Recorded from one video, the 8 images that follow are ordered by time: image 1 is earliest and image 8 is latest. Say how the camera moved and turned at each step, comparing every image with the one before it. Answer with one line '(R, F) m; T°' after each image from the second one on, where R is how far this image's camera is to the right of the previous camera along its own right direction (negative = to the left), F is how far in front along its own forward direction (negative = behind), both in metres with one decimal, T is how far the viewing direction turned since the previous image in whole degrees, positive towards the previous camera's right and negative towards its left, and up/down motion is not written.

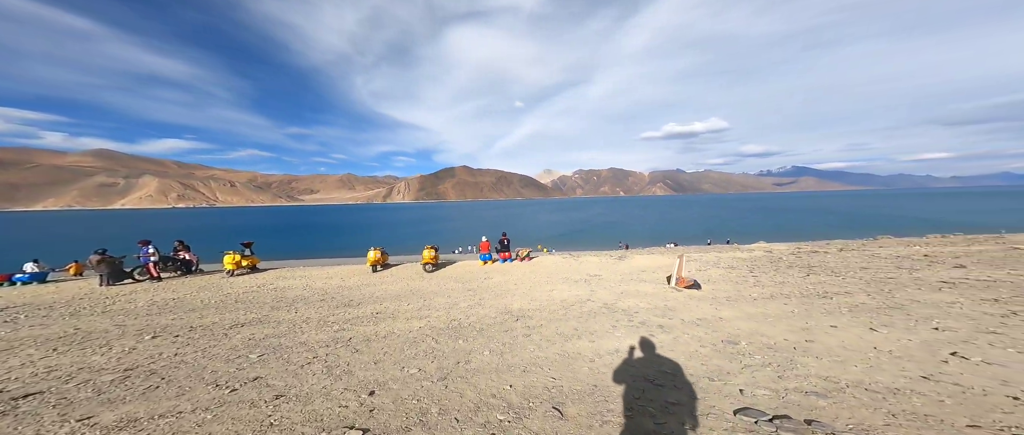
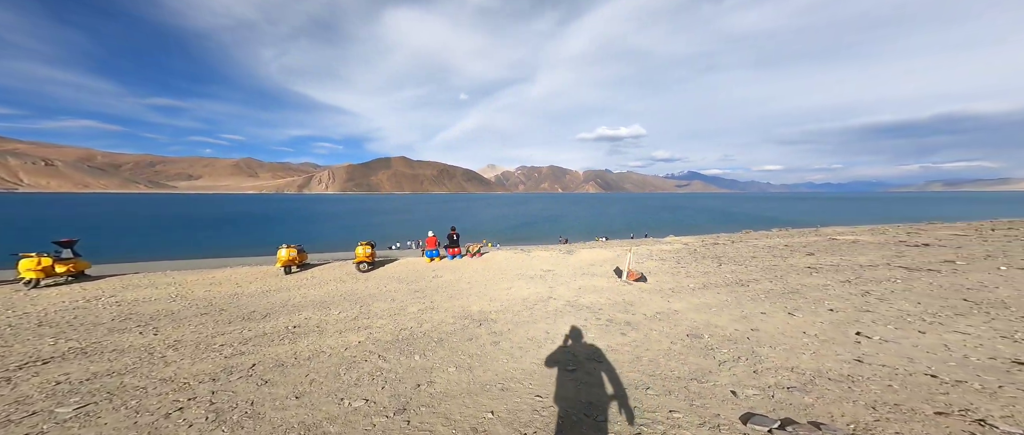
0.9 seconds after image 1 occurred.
(-0.7, +0.8) m; +13°
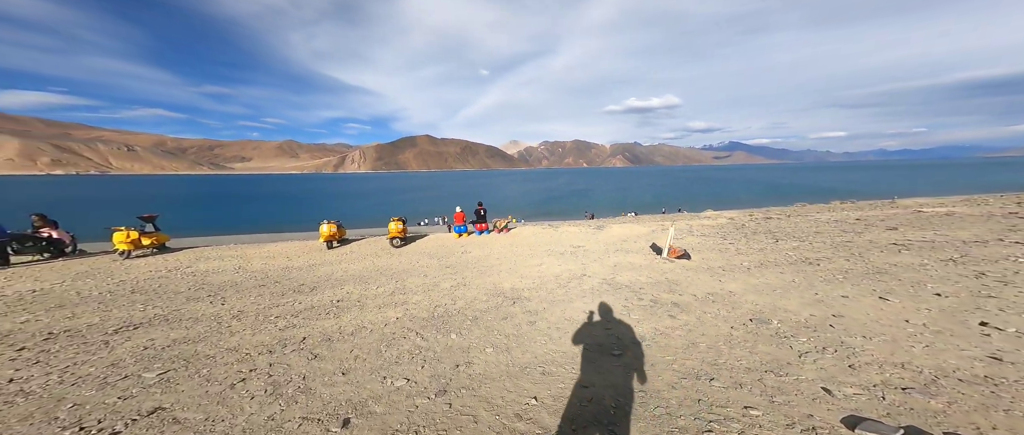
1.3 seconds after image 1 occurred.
(-0.2, +0.5) m; -5°
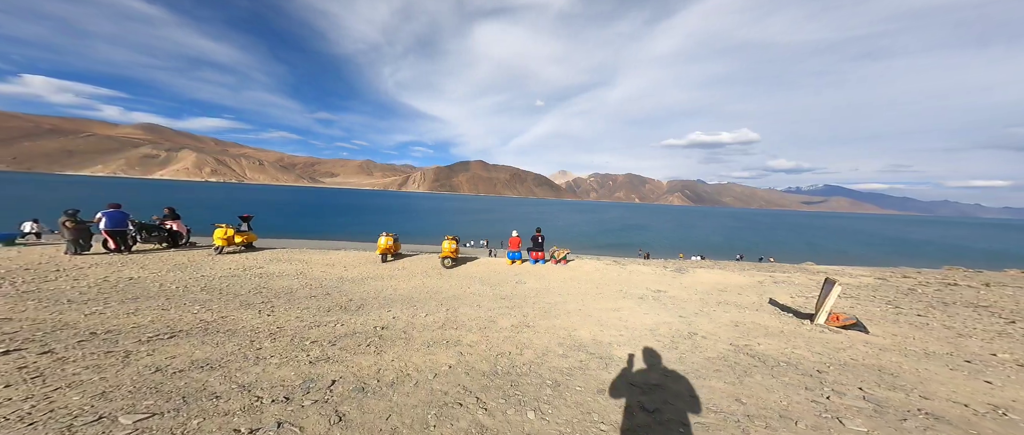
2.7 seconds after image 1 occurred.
(-1.1, +1.8) m; -10°
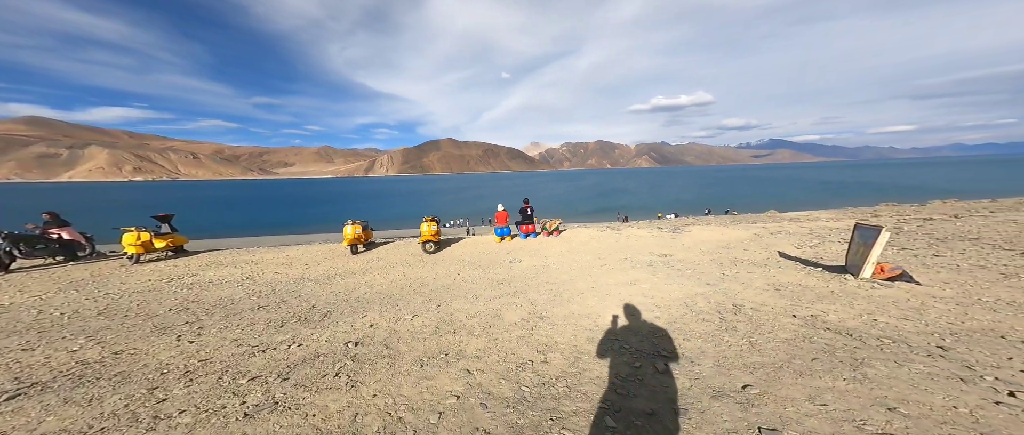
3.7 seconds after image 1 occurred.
(-0.5, +1.7) m; +5°
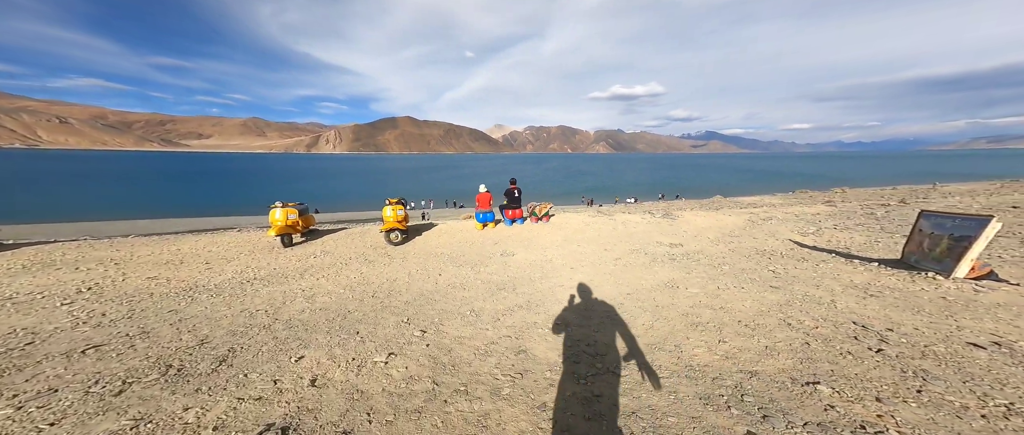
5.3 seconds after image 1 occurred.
(-1.2, +2.6) m; +8°
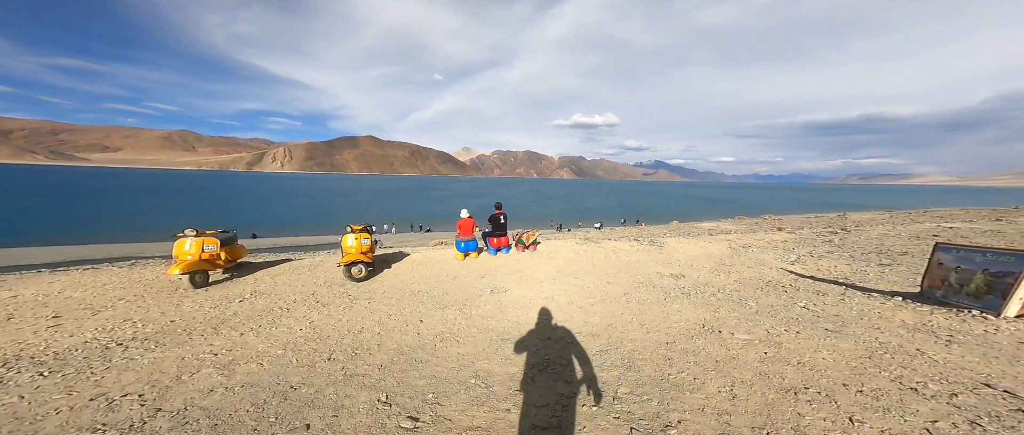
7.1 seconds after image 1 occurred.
(-1.0, +1.5) m; +8°
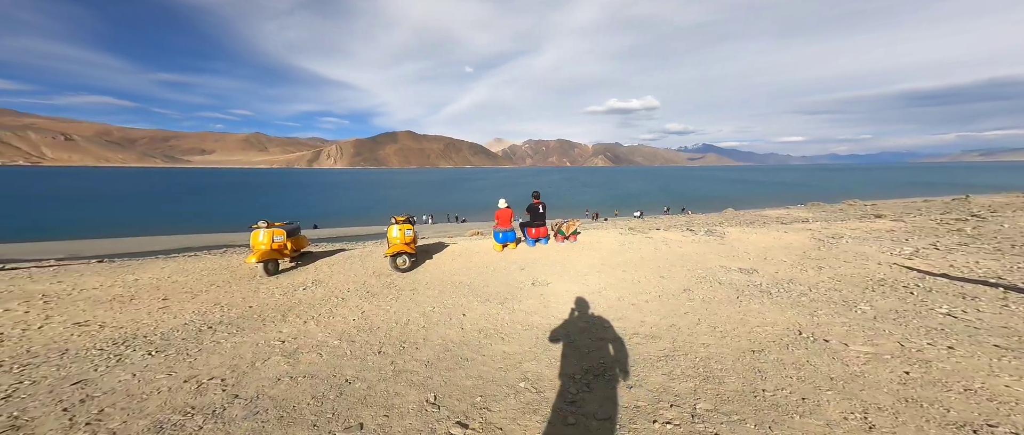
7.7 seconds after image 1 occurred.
(-0.1, +0.7) m; -8°
